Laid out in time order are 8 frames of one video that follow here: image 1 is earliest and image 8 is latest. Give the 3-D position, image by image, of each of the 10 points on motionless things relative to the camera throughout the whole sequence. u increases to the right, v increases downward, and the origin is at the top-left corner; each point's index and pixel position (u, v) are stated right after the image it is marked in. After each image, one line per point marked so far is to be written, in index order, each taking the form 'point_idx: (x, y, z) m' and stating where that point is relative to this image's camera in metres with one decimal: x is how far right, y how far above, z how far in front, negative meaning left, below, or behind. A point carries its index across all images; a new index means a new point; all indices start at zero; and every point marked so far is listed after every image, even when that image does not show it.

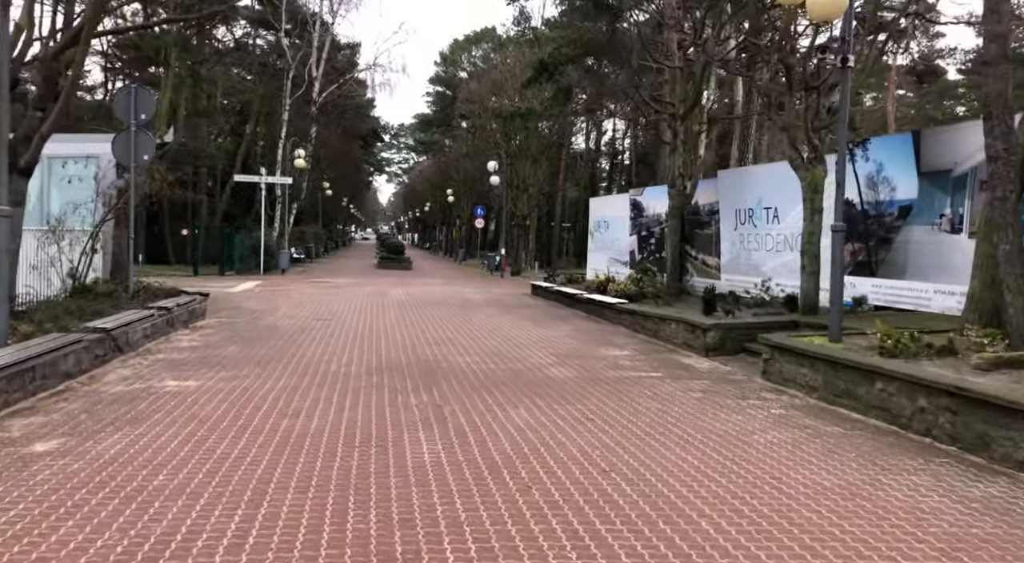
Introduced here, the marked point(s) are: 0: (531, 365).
0: (+0.2, -1.1, +9.0) m
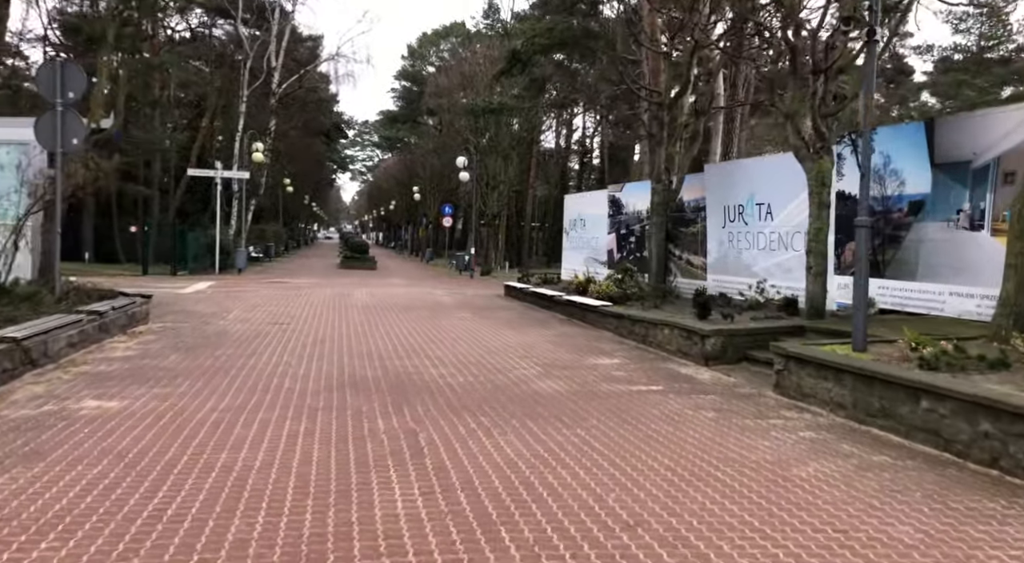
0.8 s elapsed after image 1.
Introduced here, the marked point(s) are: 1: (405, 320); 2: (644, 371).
0: (0.0, -1.1, +8.0) m
1: (-2.1, -0.8, +14.4) m
2: (+1.6, -1.1, +8.6) m
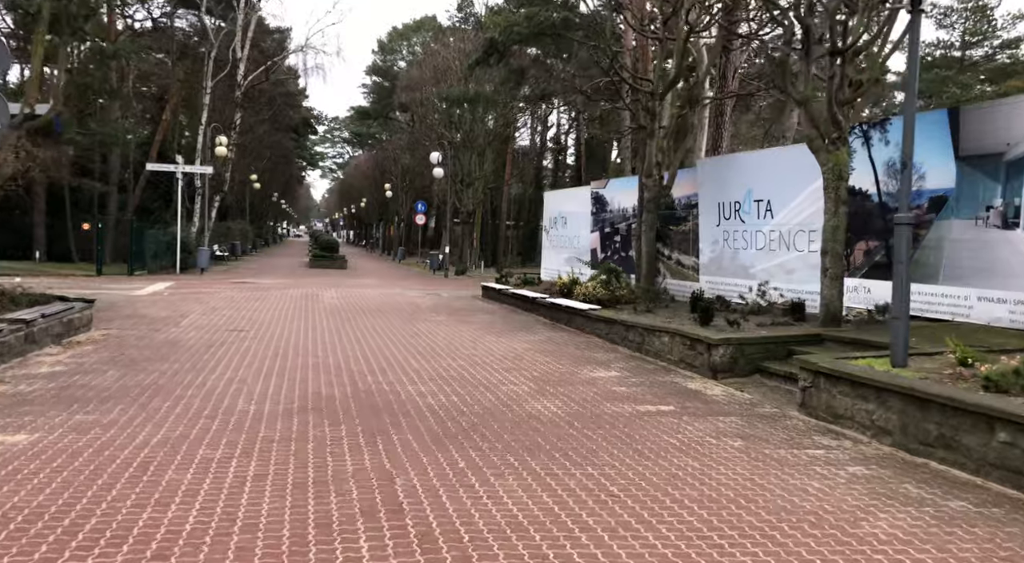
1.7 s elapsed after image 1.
0: (-0.1, -1.1, +7.0) m
1: (-2.5, -0.8, +13.3) m
2: (+1.4, -1.1, +7.6) m
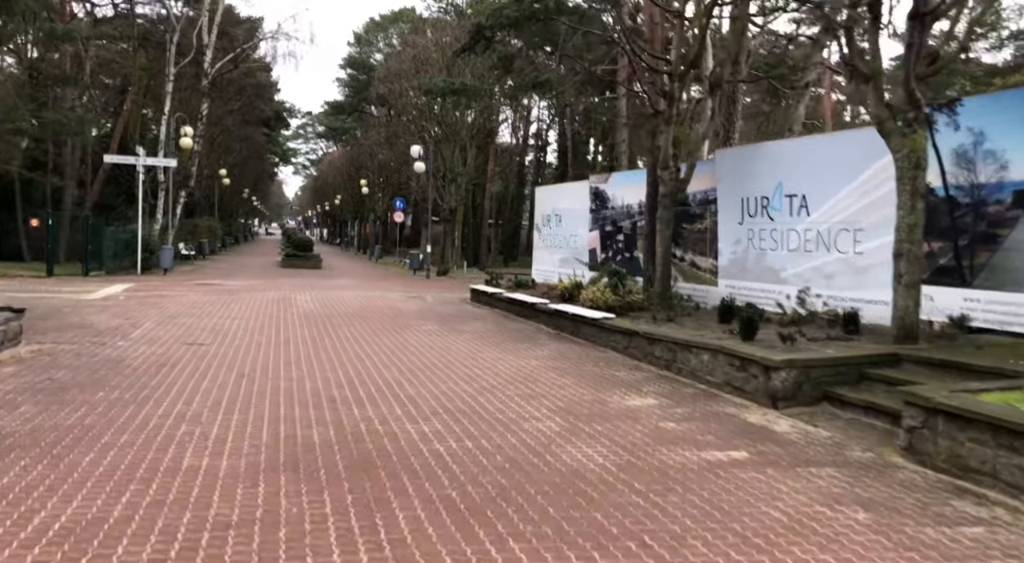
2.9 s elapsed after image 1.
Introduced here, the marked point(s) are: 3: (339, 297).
0: (+0.2, -1.2, +5.5) m
1: (-2.5, -0.9, +11.7) m
2: (+1.6, -1.2, +6.2) m
3: (-4.3, -0.4, +18.0) m
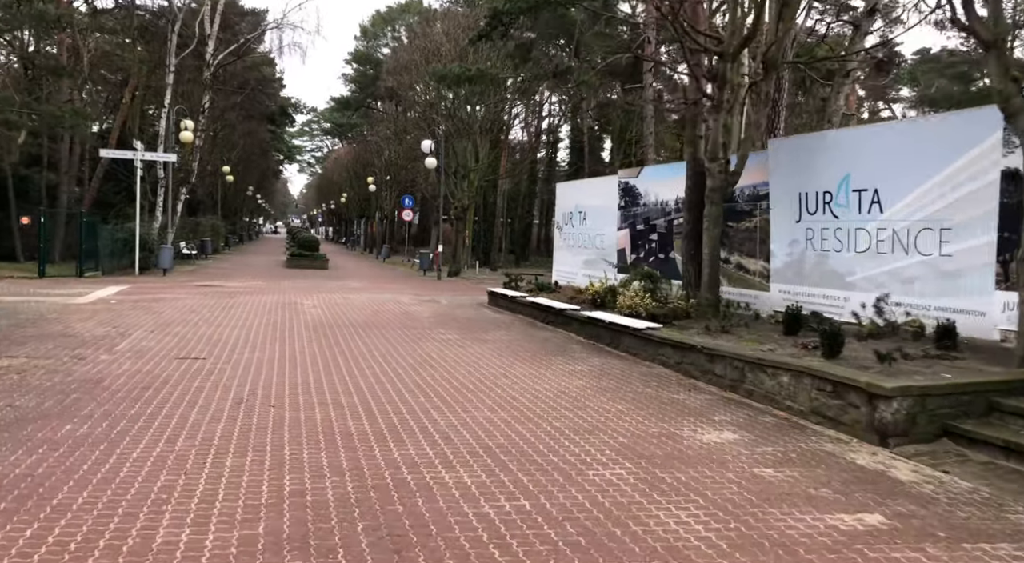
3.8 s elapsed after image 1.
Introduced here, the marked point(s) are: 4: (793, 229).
0: (+0.6, -1.3, +4.3) m
1: (-2.0, -0.9, +10.5) m
2: (+2.1, -1.3, +5.0) m
3: (-3.8, -0.4, +16.8) m
4: (+4.2, +0.8, +10.9) m
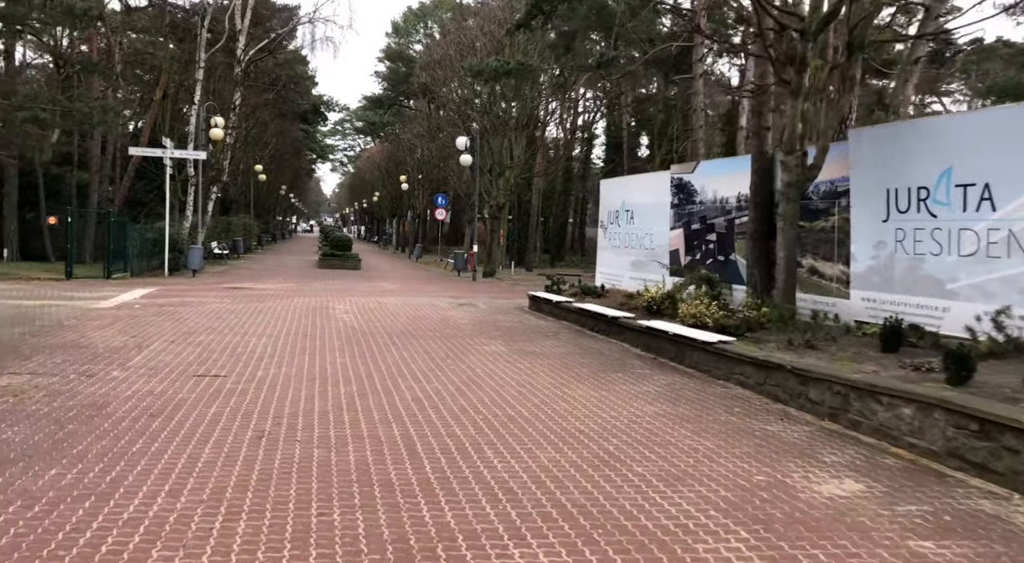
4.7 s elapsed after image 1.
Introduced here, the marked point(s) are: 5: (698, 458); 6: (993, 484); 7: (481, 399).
0: (+1.0, -1.4, +3.2) m
1: (-1.3, -1.0, +9.5) m
2: (+2.5, -1.4, +3.8) m
3: (-2.8, -0.5, +15.9) m
4: (+4.9, +0.7, +9.7) m
5: (+1.4, -1.3, +5.5) m
6: (+3.2, -1.4, +4.9) m
7: (-0.3, -1.2, +7.3) m
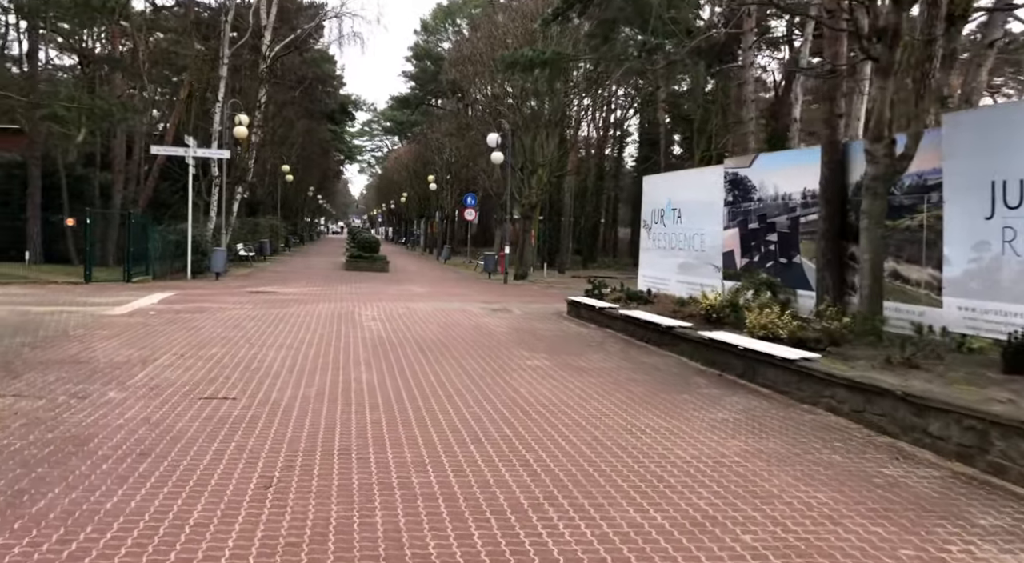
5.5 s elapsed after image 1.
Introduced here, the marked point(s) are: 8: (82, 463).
0: (+1.3, -1.5, +2.1) m
1: (-0.8, -1.1, +8.5) m
2: (+2.8, -1.5, +2.6) m
3: (-2.1, -0.6, +14.9) m
4: (+5.4, +0.6, +8.4) m
5: (+1.8, -1.4, +4.3) m
6: (+3.6, -1.4, +3.7) m
7: (+0.2, -1.3, +6.2) m
8: (-2.8, -1.2, +4.9) m
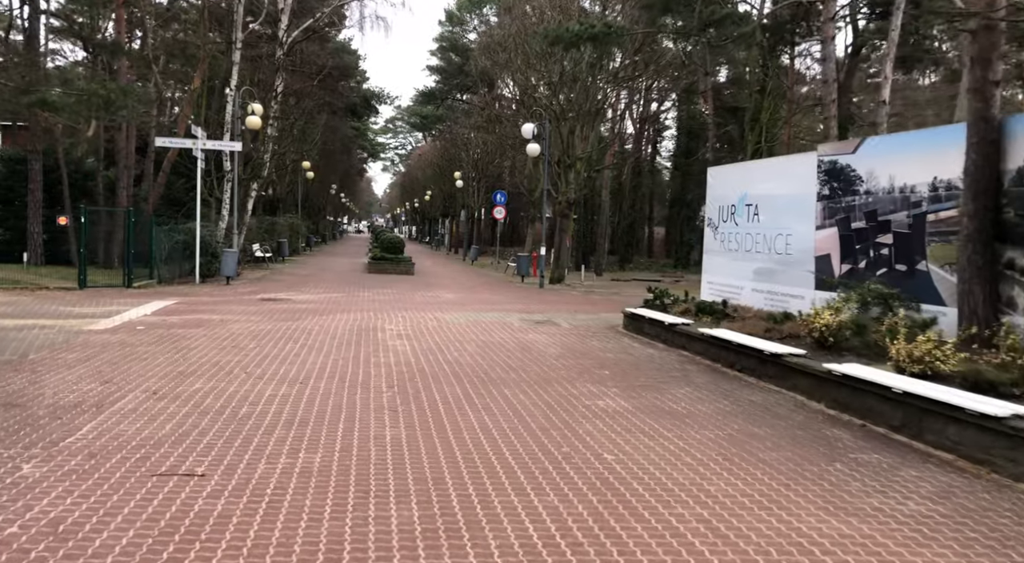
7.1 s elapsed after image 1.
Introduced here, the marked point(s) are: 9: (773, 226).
0: (+1.7, -1.6, -0.1) m
1: (-0.1, -1.3, +6.3) m
2: (+3.3, -1.6, +0.4) m
3: (-1.2, -0.8, +12.8) m
4: (+6.1, +0.4, +6.1) m
5: (+2.3, -1.6, +2.1) m
6: (+4.1, -1.6, +1.4) m
7: (+0.7, -1.4, +4.0) m
8: (-2.3, -1.4, +2.8) m
9: (+4.5, +1.0, +12.5) m
